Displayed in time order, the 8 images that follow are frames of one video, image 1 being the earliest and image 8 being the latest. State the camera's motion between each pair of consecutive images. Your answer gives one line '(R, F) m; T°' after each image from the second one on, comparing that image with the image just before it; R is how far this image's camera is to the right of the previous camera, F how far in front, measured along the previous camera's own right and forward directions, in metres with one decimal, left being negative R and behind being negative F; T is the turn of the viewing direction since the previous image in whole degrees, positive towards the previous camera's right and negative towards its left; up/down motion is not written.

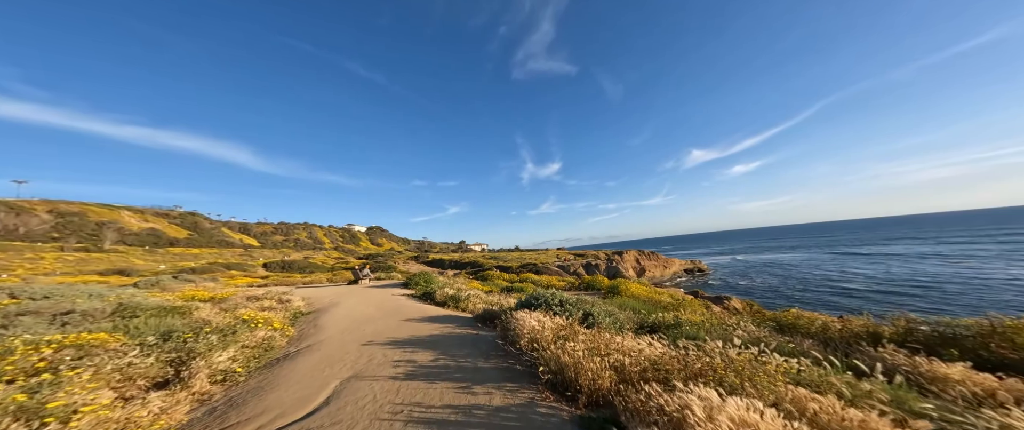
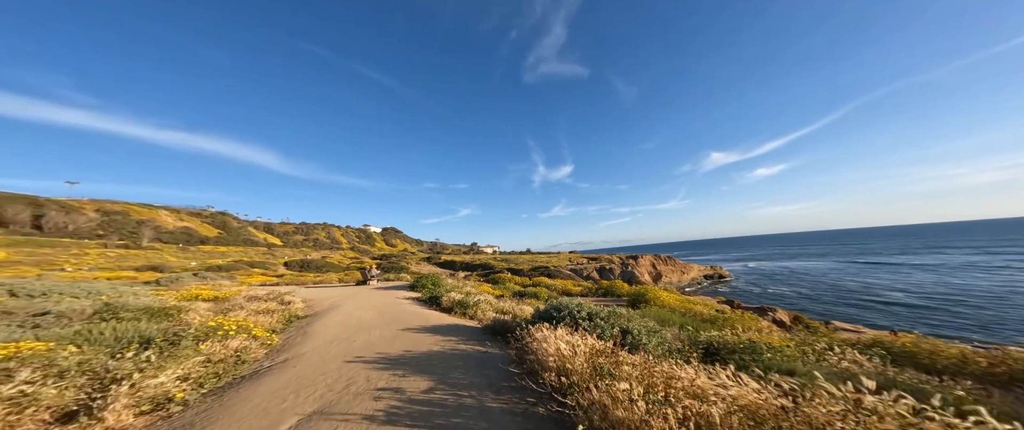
(-0.2, +1.4) m; -2°
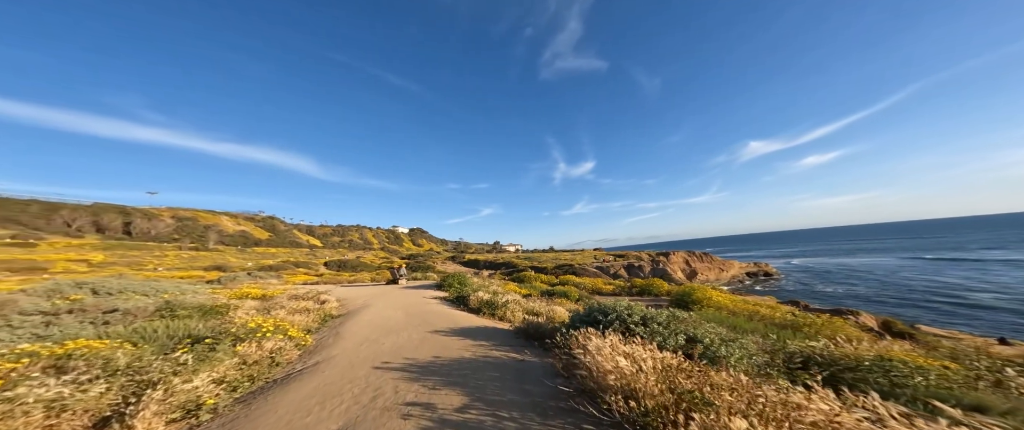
(-0.3, +0.6) m; -5°
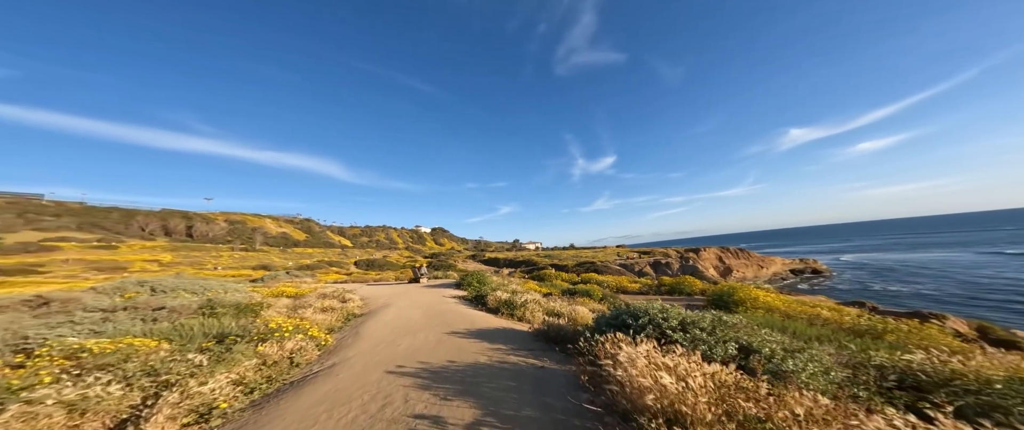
(+0.1, +0.4) m; -4°
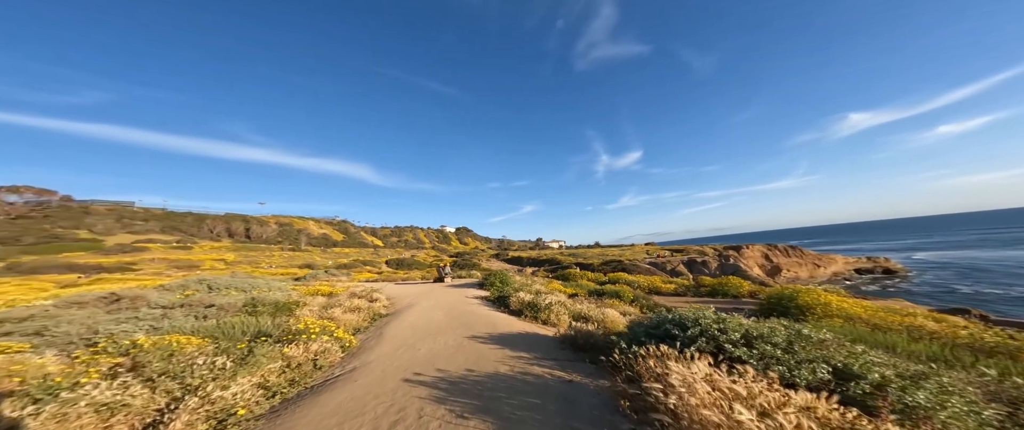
(0.0, +0.5) m; -5°
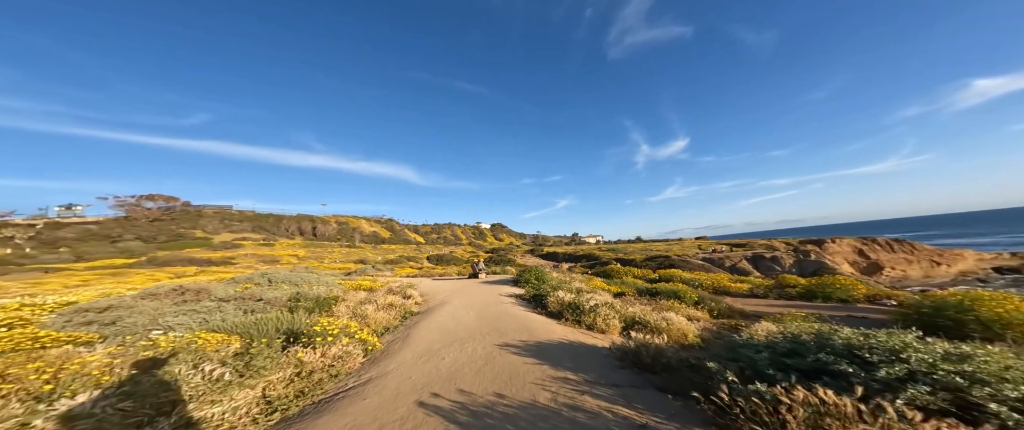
(-0.1, +1.3) m; -7°
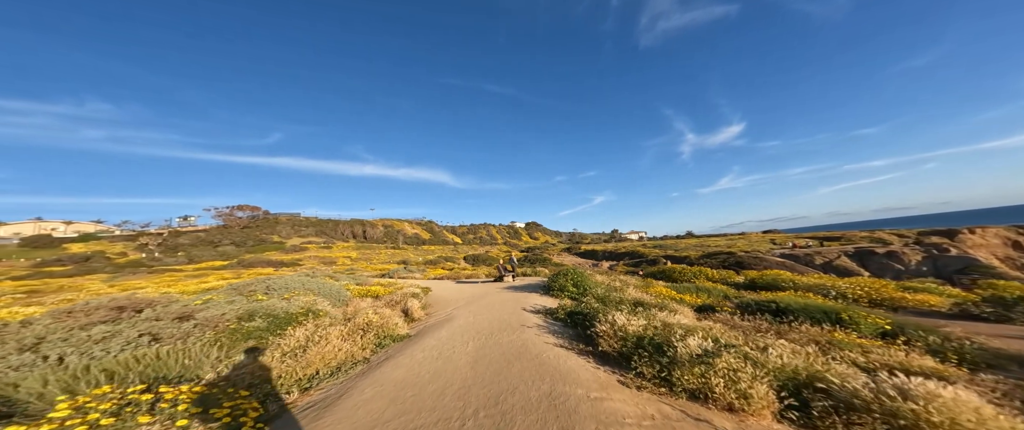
(+0.3, +4.3) m; -7°
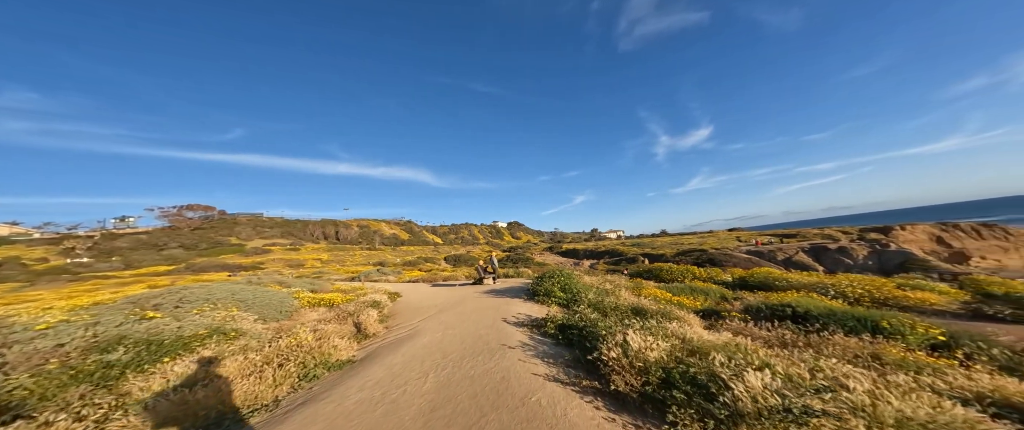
(0.0, +1.7) m; +5°
